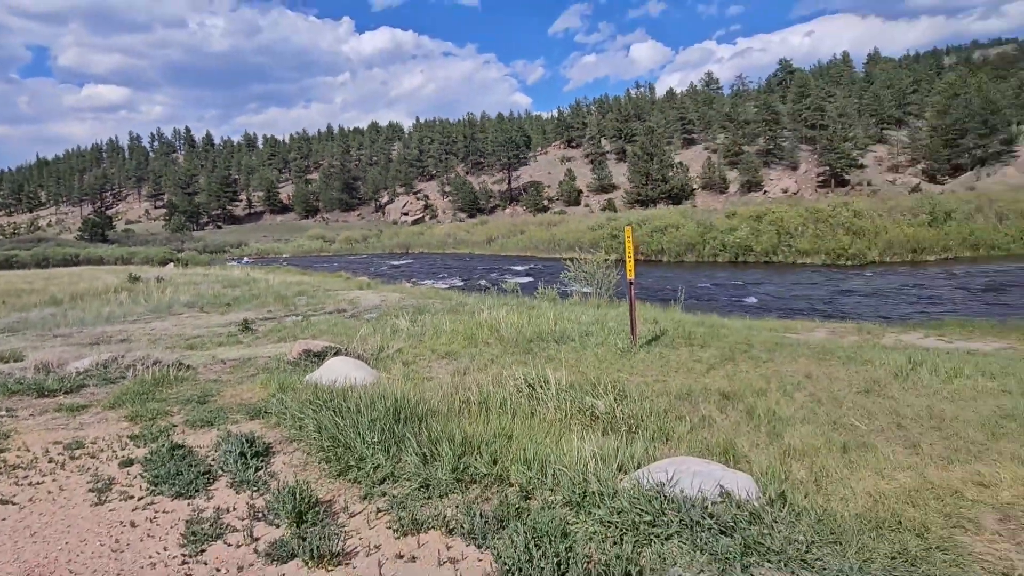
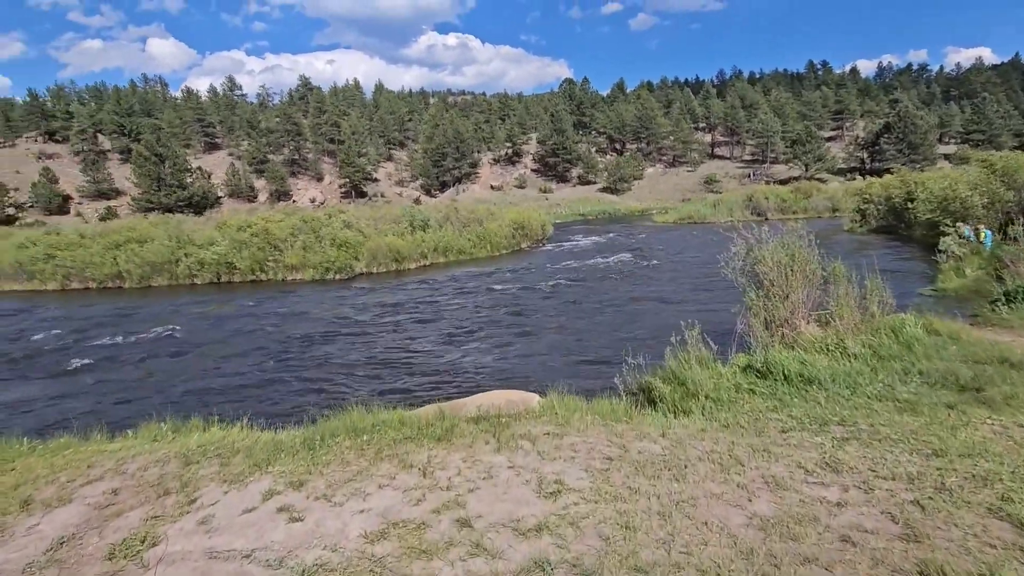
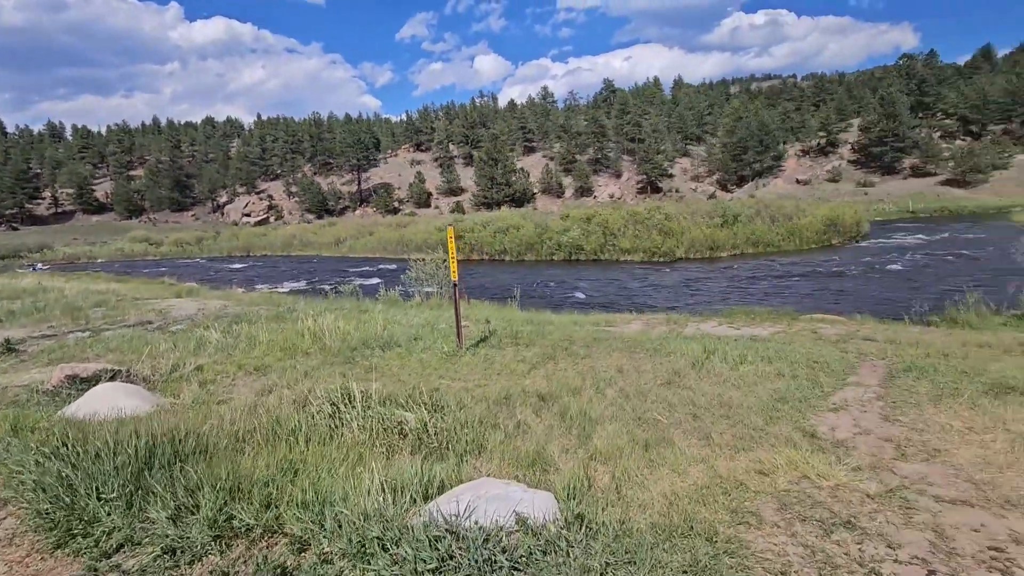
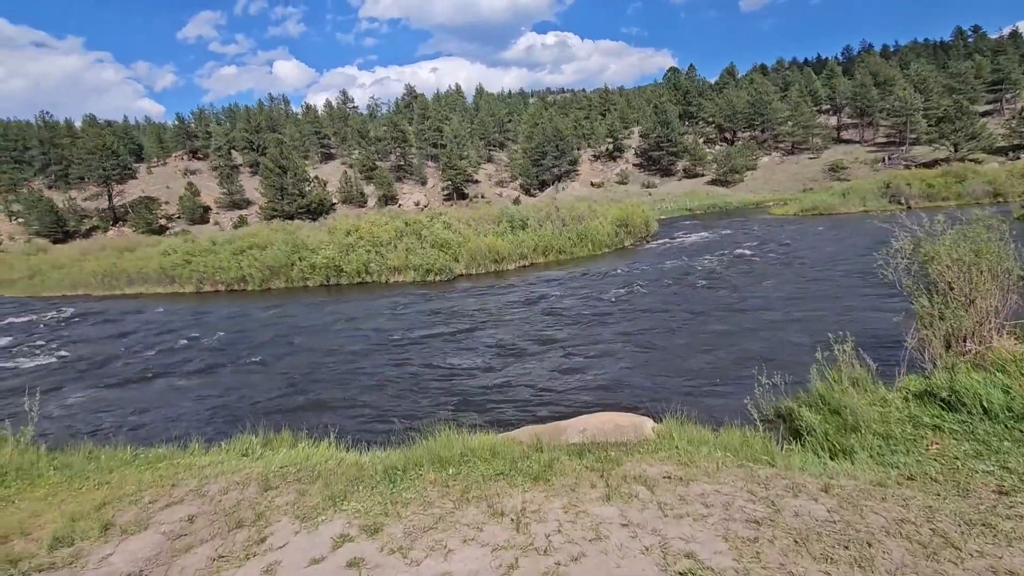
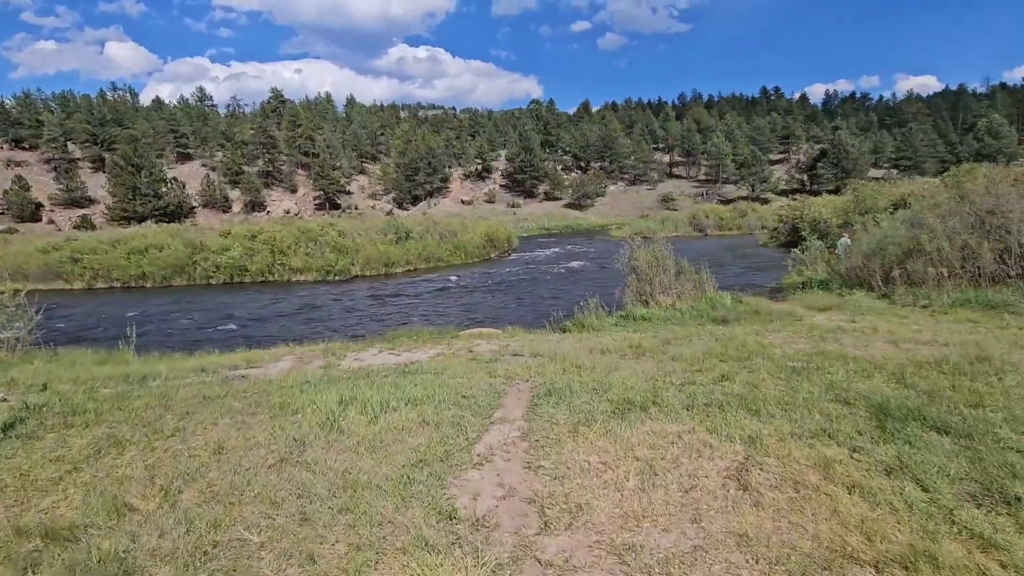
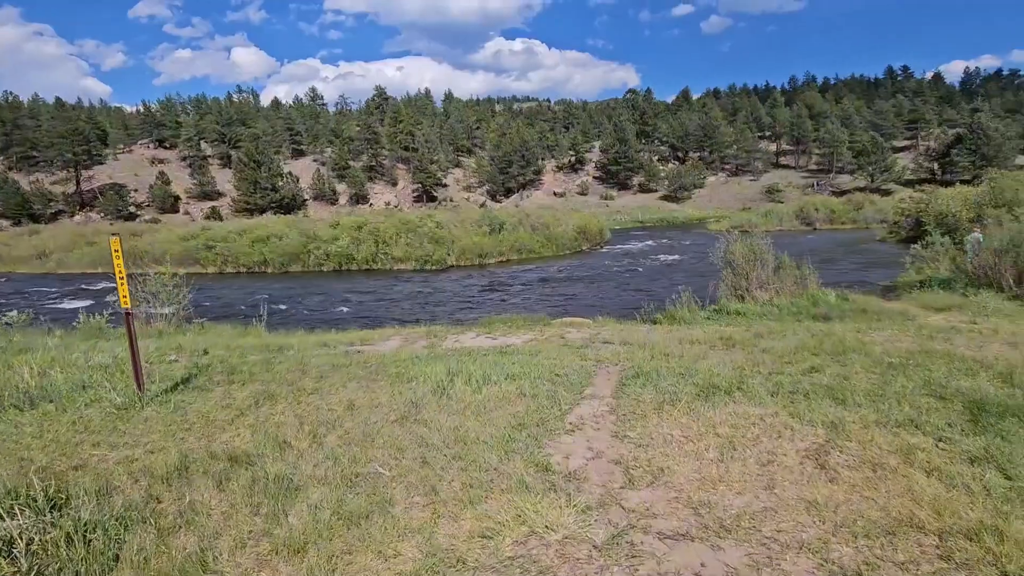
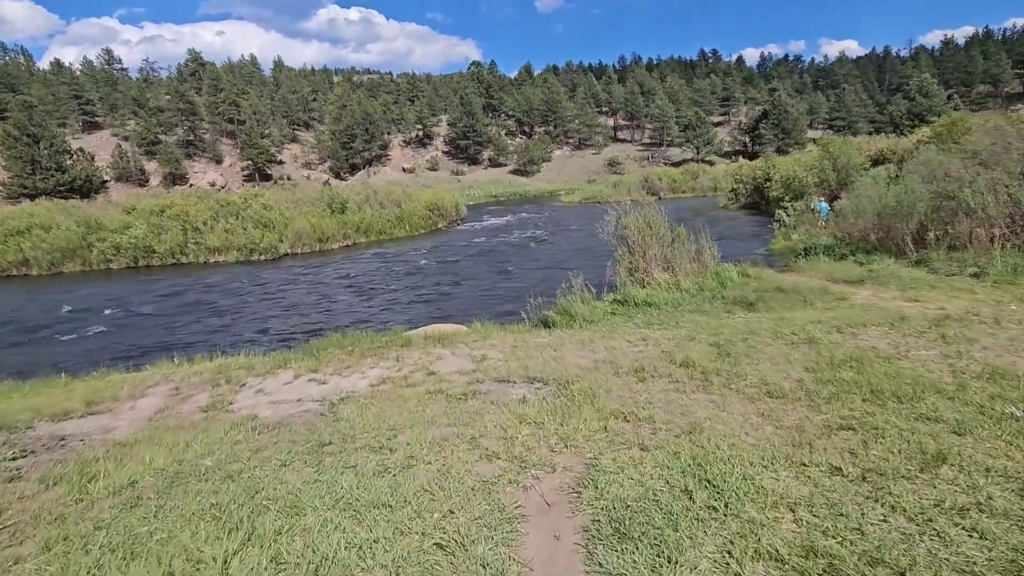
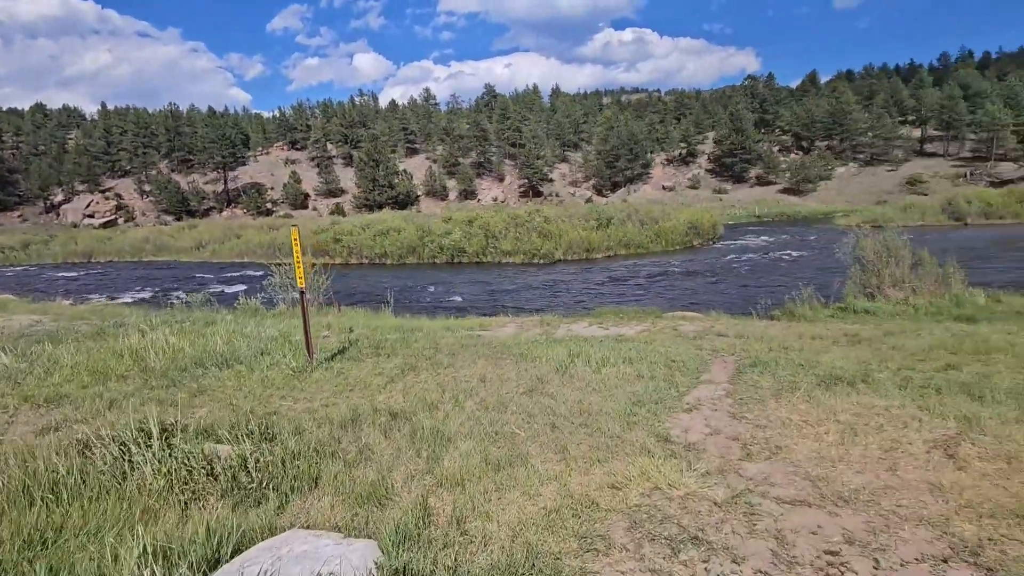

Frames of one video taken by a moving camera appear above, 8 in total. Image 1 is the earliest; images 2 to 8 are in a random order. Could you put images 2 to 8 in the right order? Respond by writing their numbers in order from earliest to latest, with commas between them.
3, 8, 6, 5, 7, 2, 4
